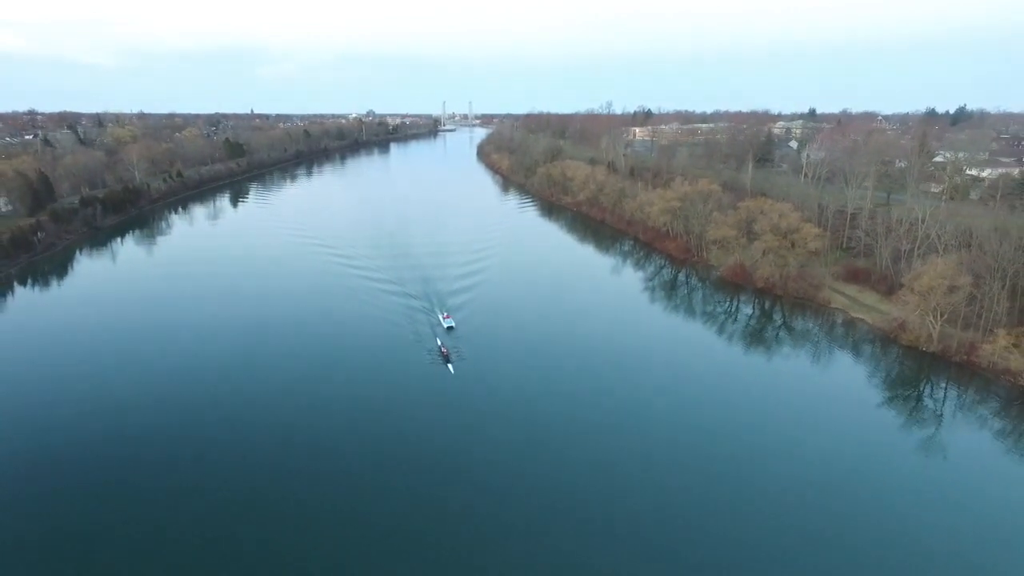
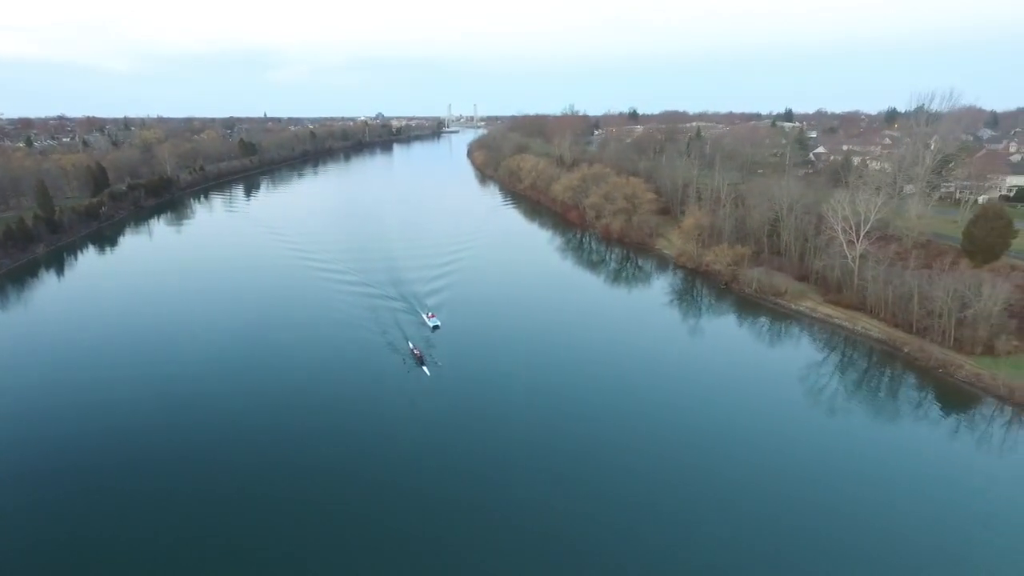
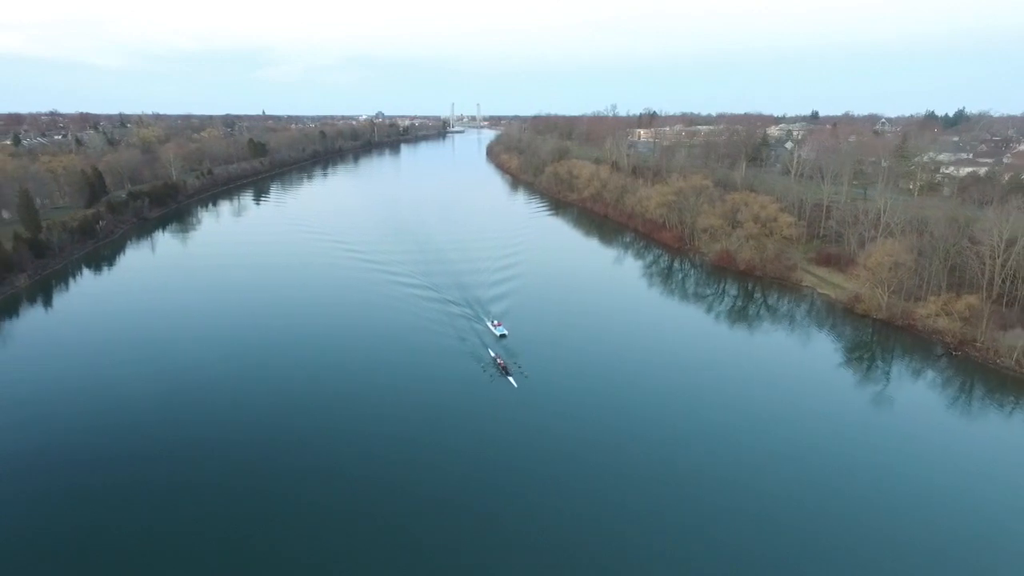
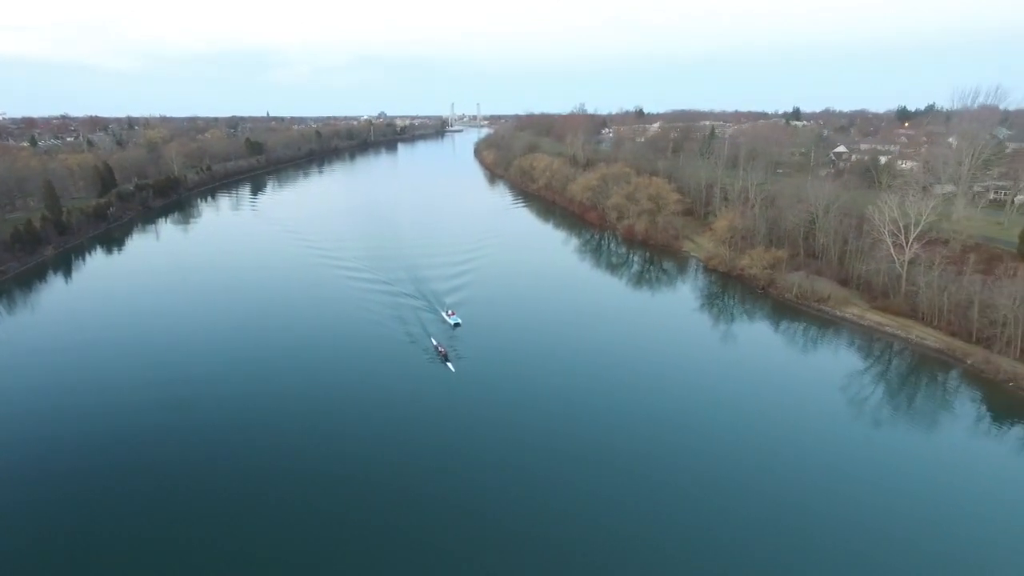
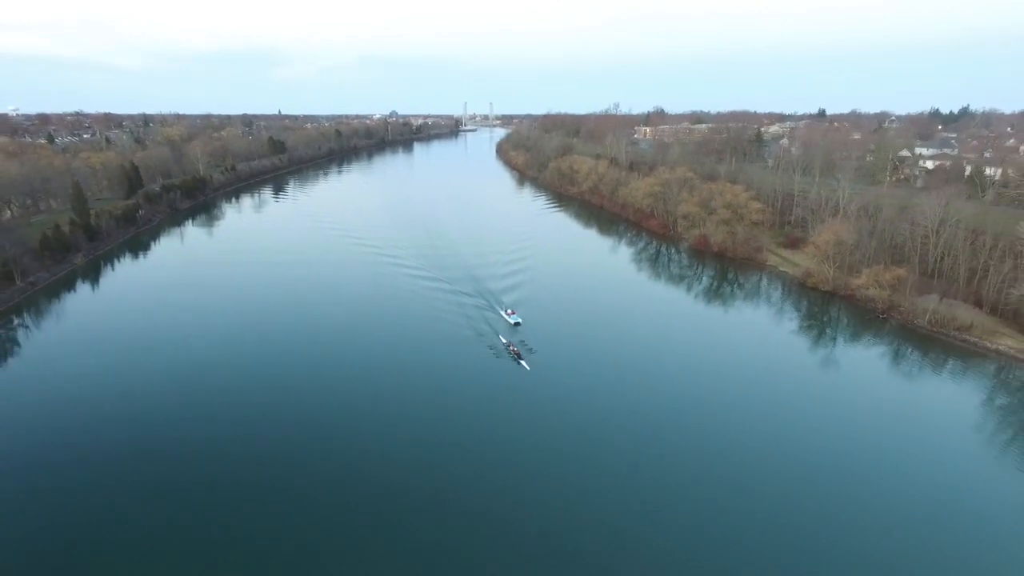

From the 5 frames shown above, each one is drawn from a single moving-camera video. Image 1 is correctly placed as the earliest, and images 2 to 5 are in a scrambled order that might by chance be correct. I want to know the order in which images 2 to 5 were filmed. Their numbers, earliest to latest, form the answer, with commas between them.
3, 5, 4, 2
